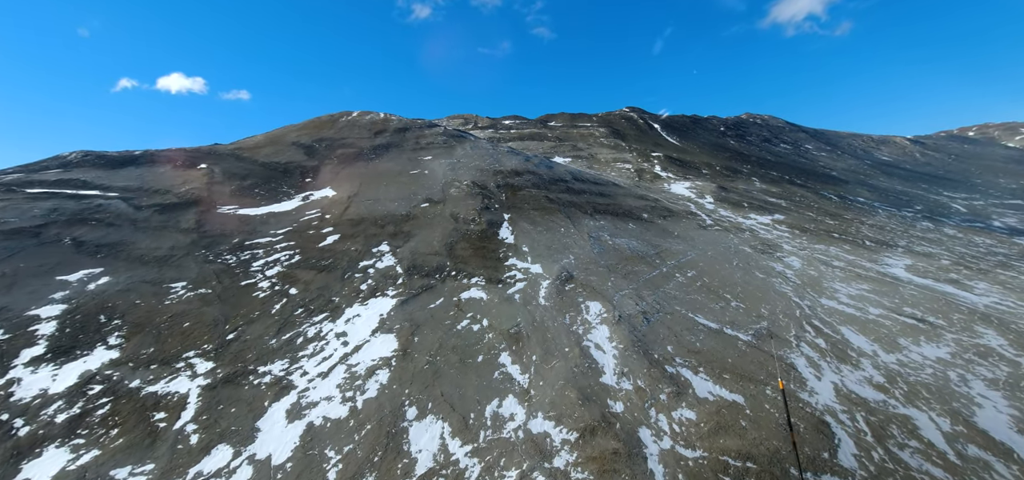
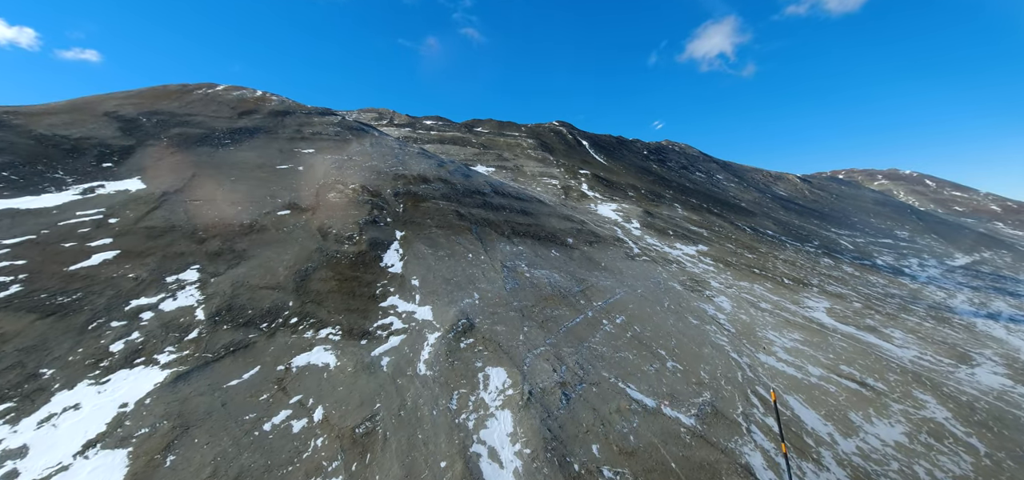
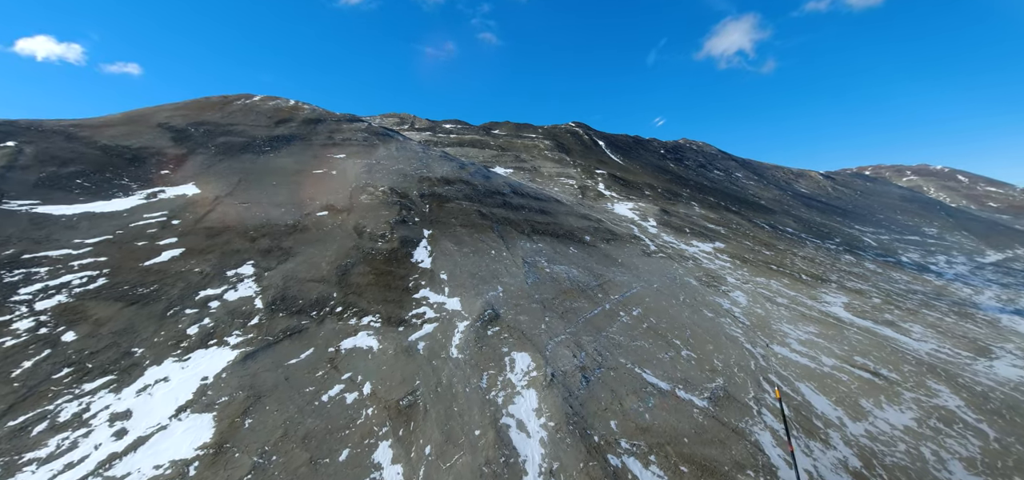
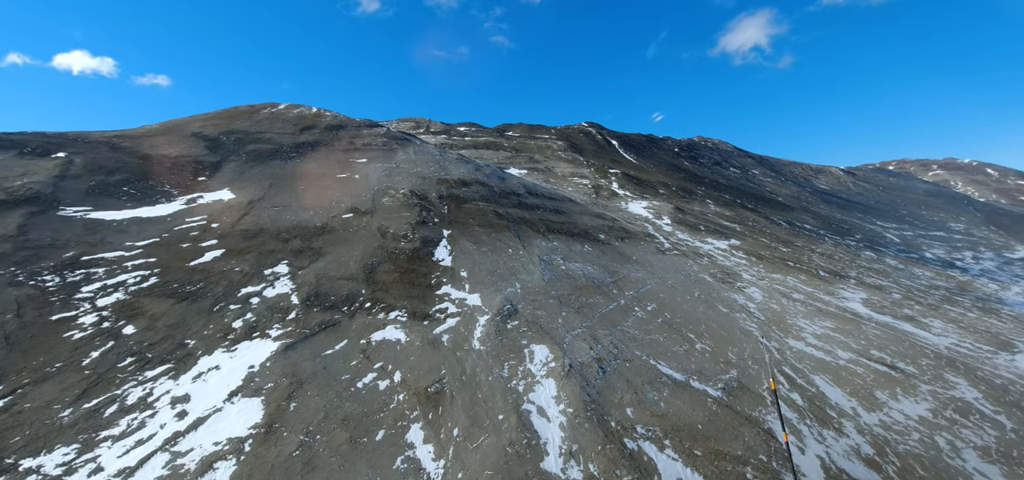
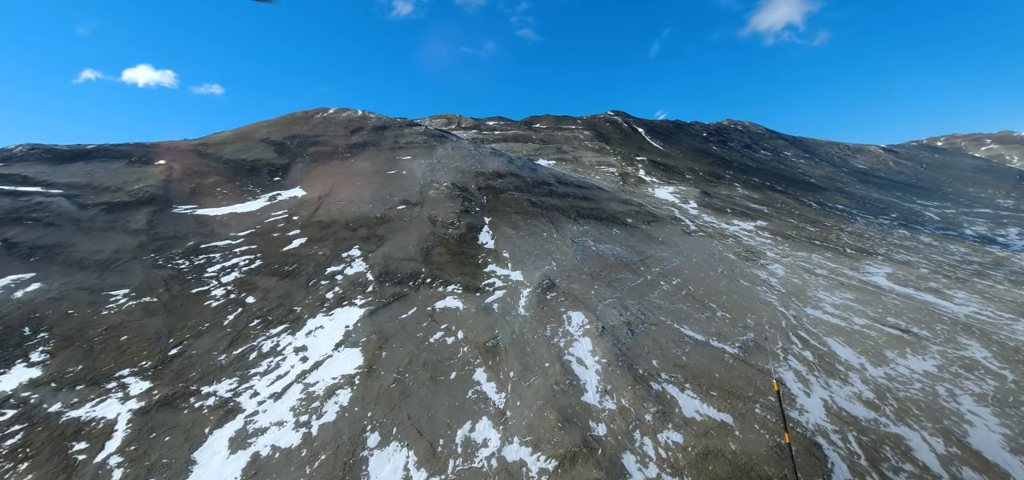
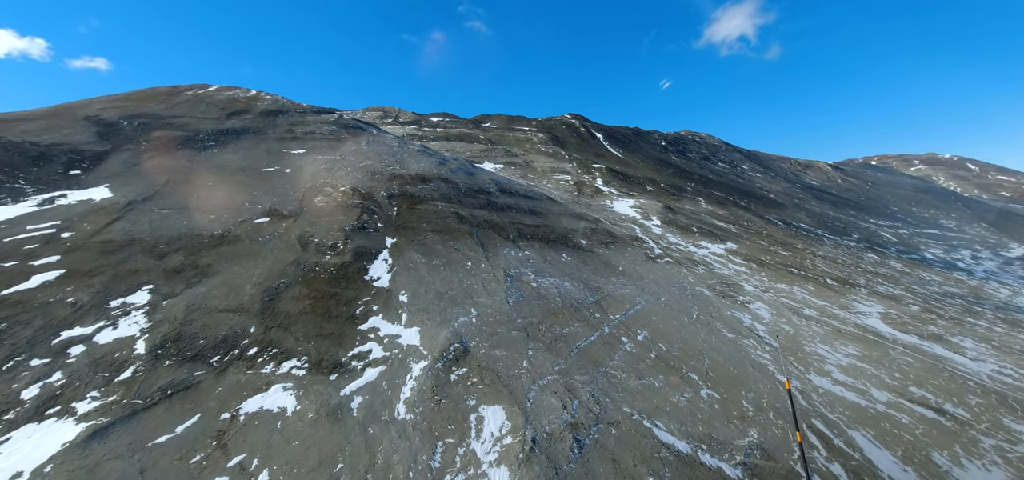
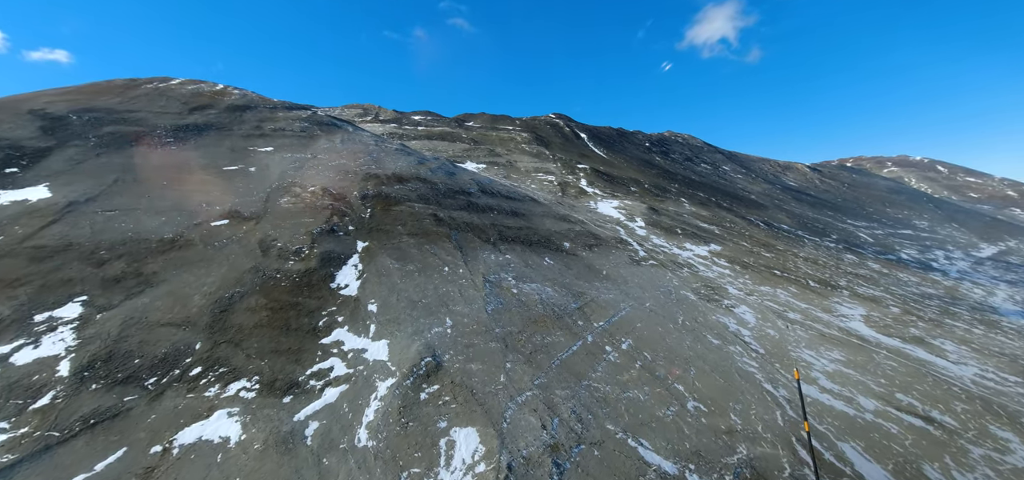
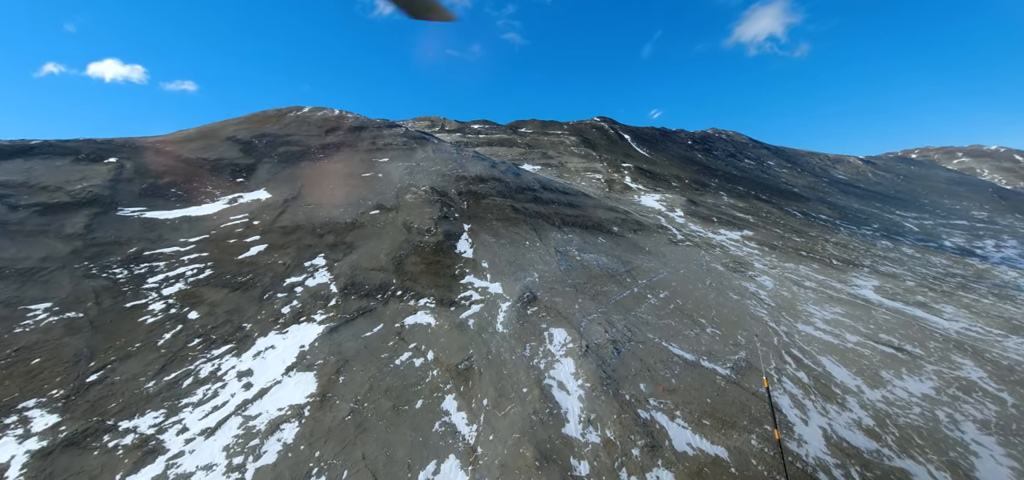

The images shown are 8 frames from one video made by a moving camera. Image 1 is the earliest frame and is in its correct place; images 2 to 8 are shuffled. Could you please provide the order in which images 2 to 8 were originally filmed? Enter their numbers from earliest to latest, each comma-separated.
5, 8, 4, 3, 2, 6, 7
